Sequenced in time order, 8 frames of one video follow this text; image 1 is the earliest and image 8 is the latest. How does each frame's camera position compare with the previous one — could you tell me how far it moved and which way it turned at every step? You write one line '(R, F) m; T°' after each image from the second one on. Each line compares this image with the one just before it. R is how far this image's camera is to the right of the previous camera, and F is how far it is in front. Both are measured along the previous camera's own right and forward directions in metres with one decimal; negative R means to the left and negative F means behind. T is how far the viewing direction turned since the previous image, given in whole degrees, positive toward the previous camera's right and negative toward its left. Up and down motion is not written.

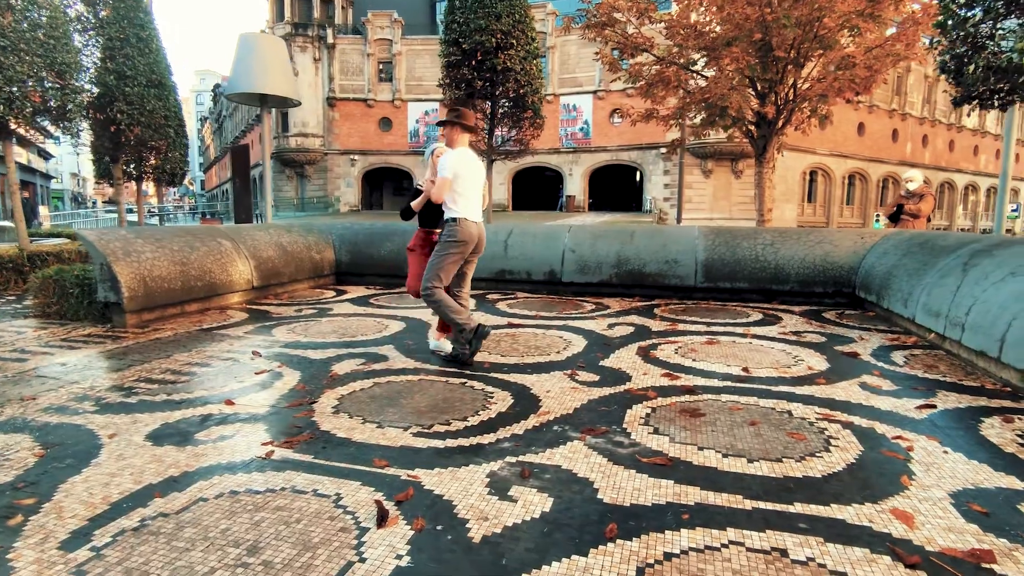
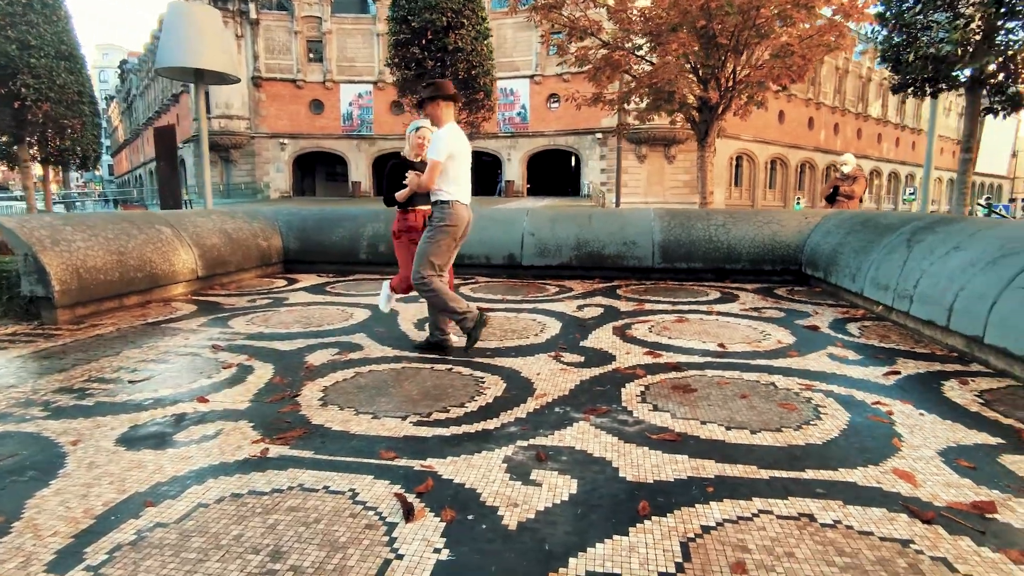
(-0.3, +0.1) m; +6°
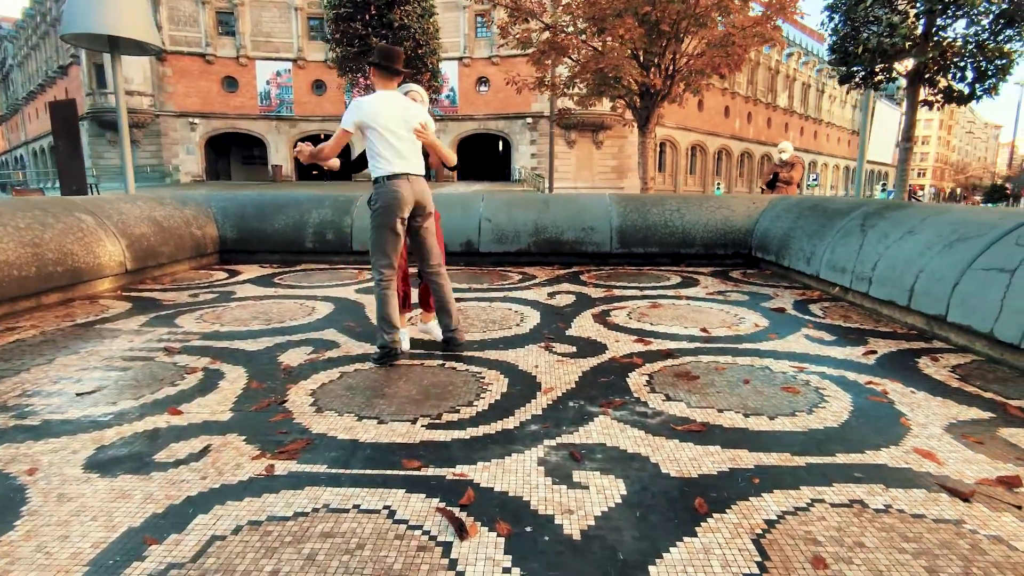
(-0.4, +0.2) m; +7°
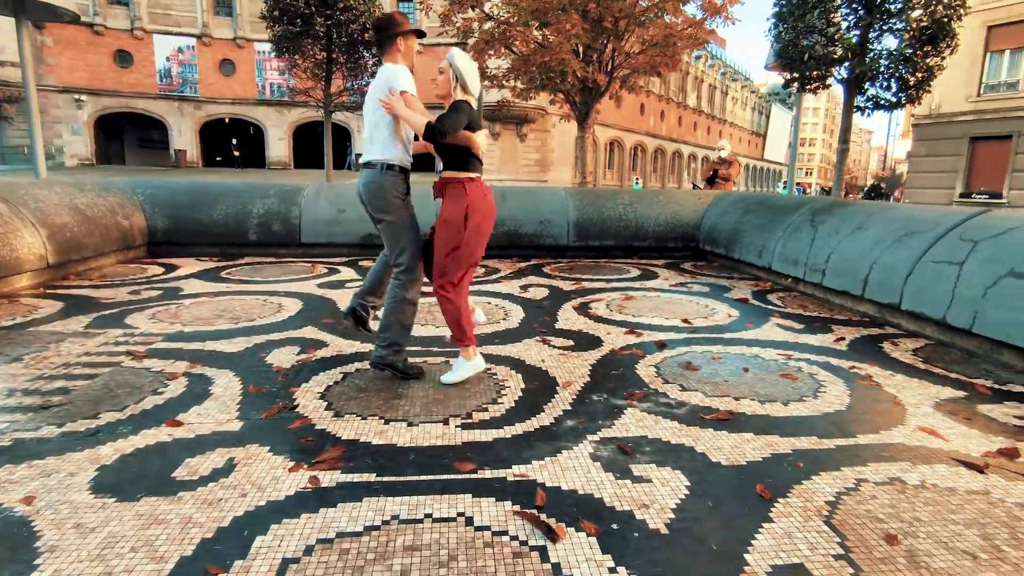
(-0.6, +0.1) m; +8°
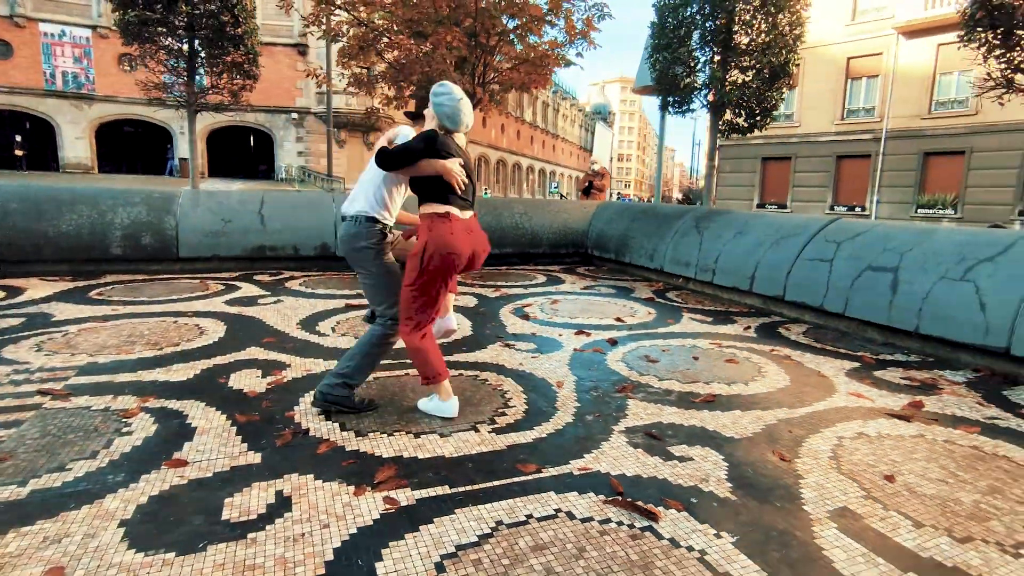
(-0.9, 0.0) m; +16°
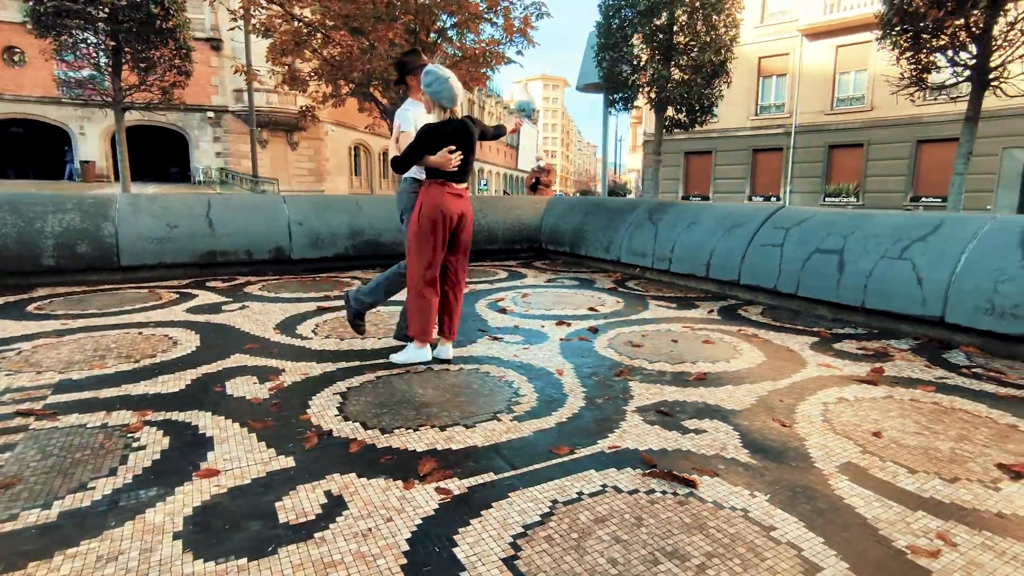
(-0.4, -0.1) m; +7°
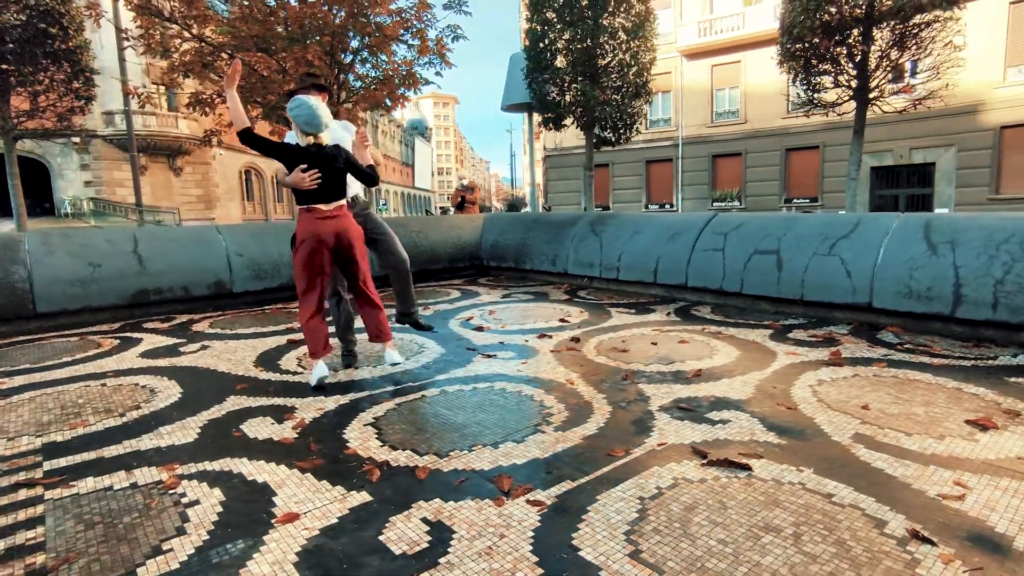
(-0.7, -0.1) m; +10°
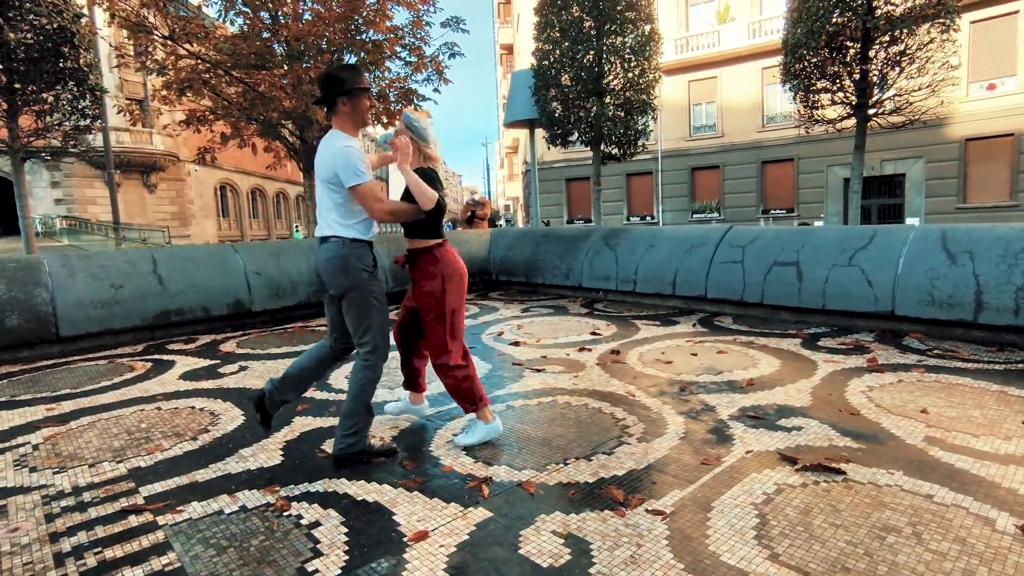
(-0.6, -0.1) m; +3°
